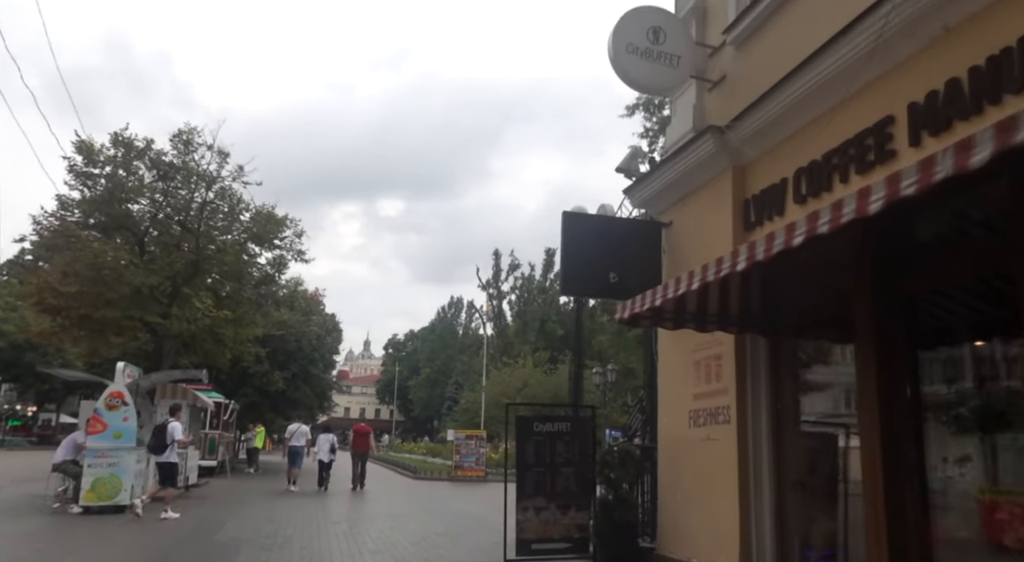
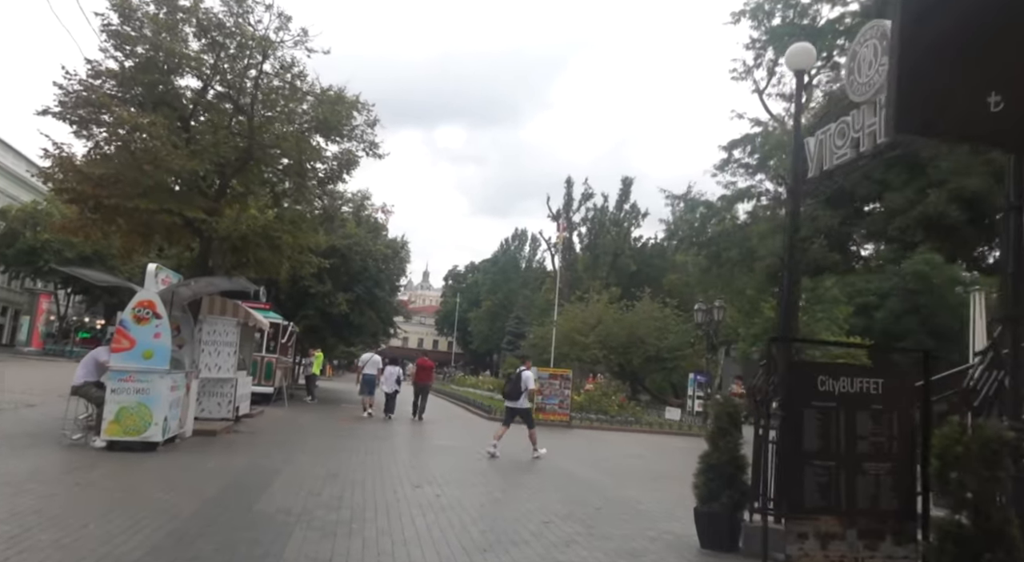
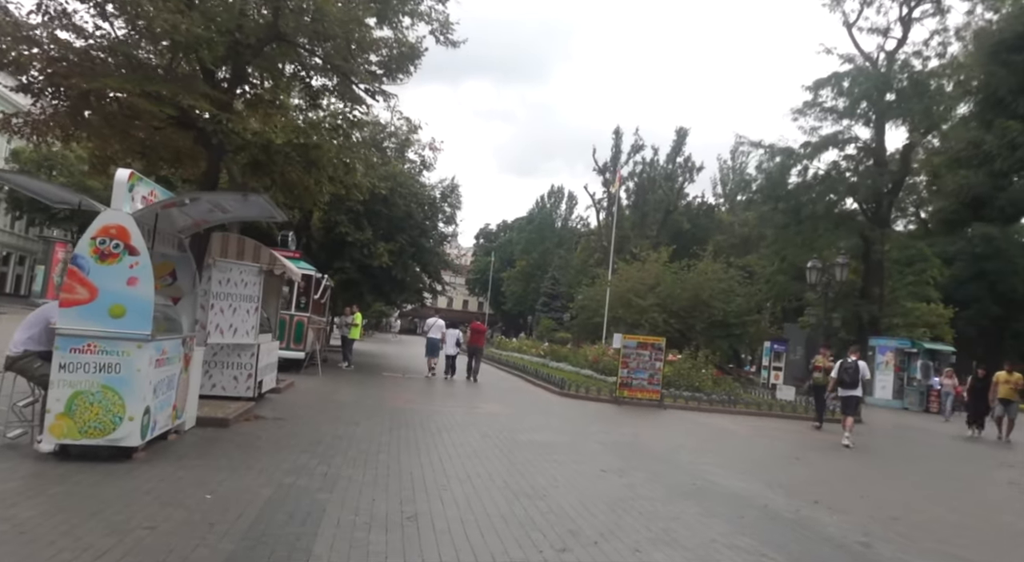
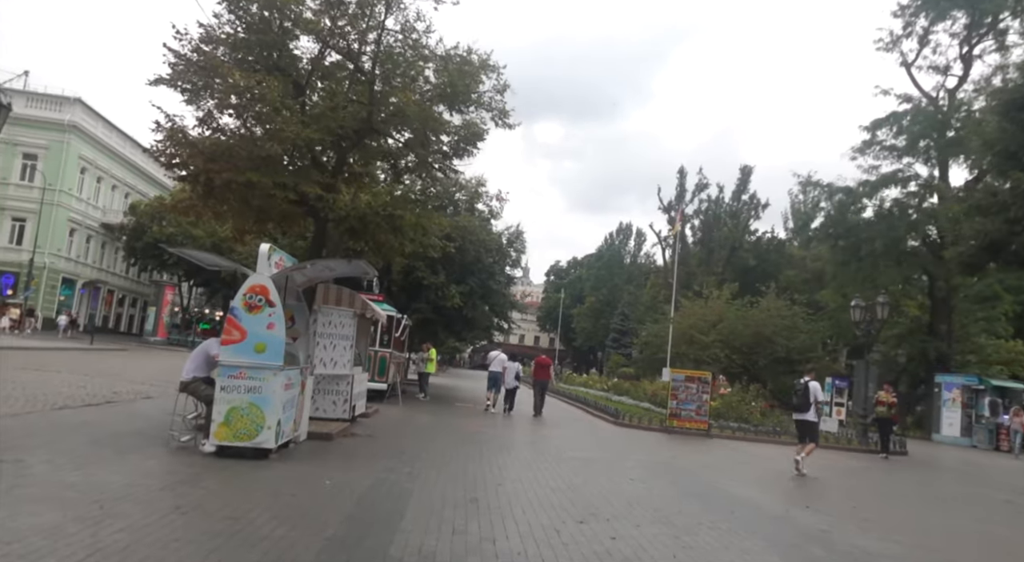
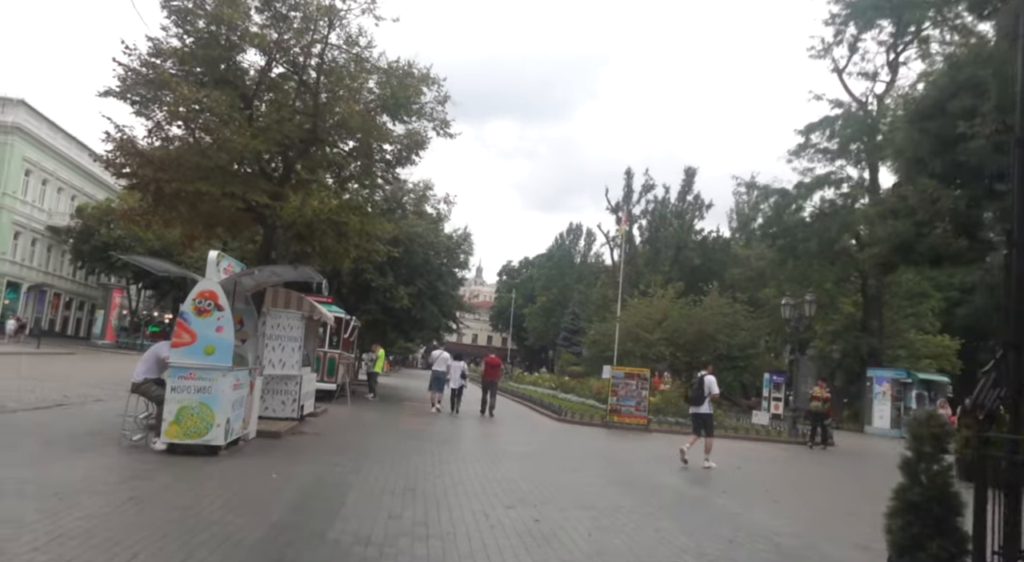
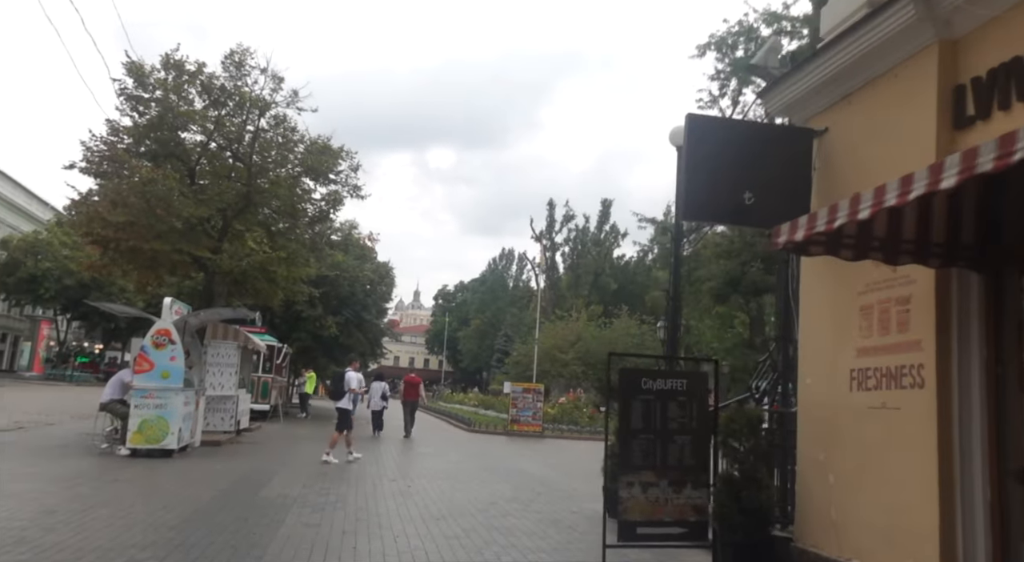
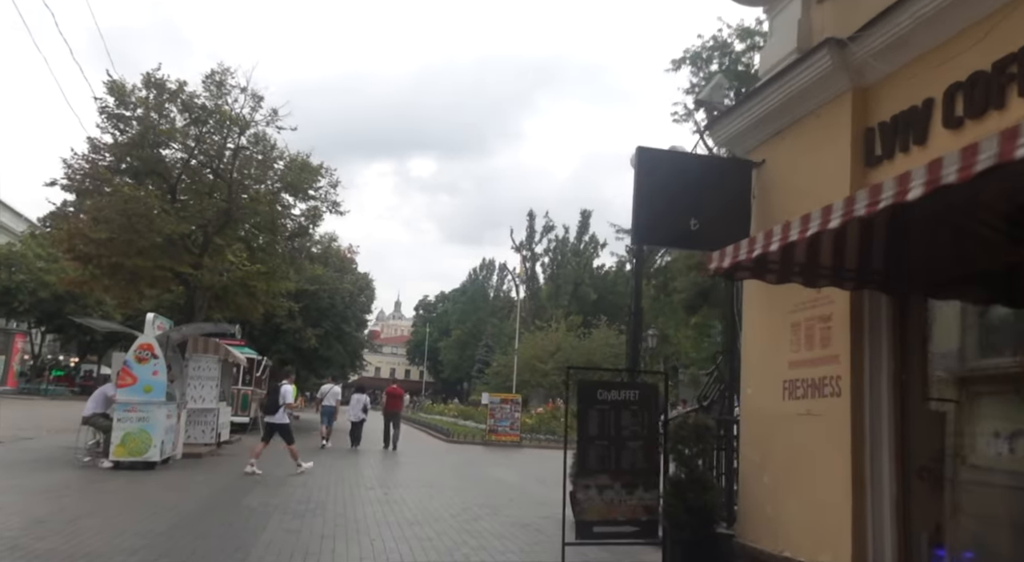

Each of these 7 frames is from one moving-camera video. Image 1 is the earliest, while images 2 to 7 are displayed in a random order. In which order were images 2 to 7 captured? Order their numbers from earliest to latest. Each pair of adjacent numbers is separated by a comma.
7, 6, 2, 5, 4, 3
